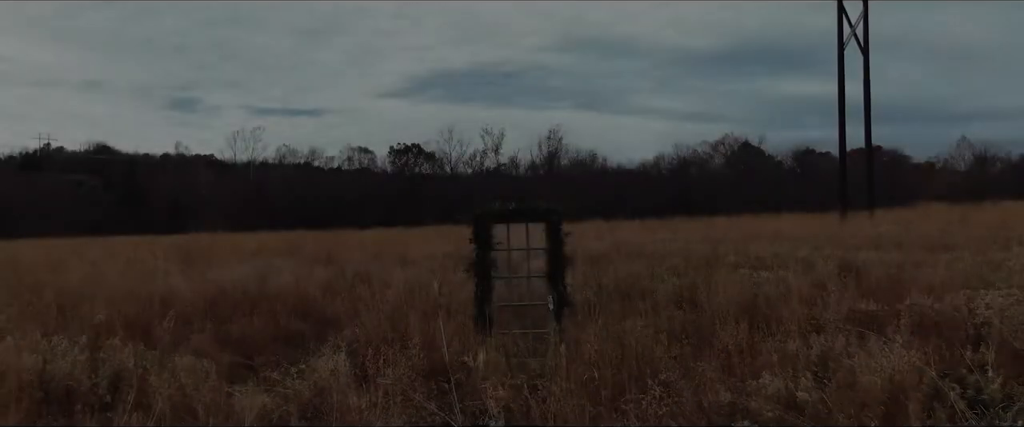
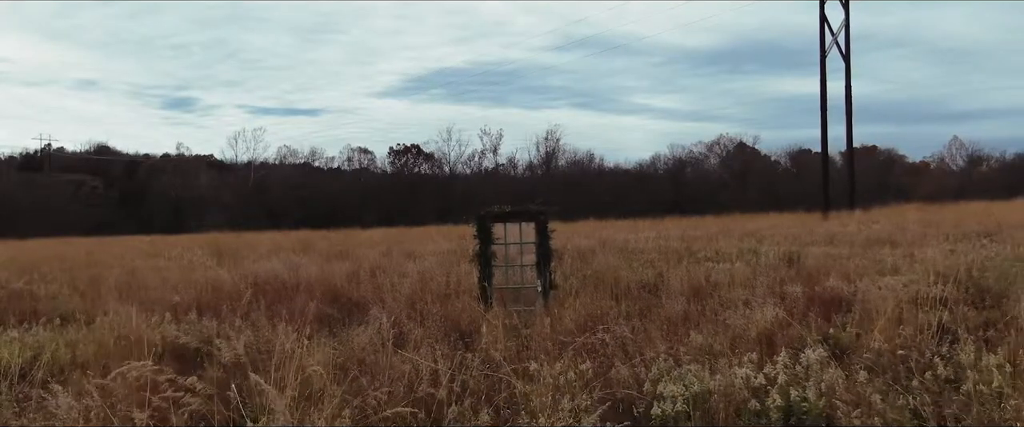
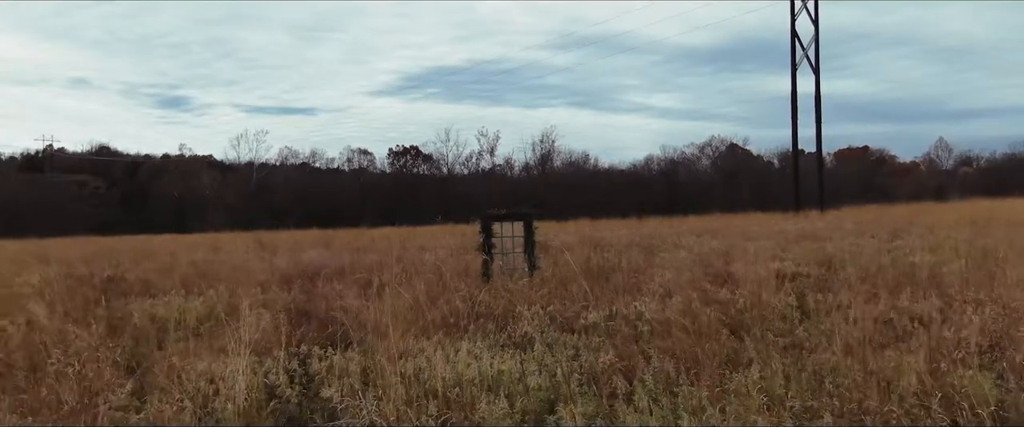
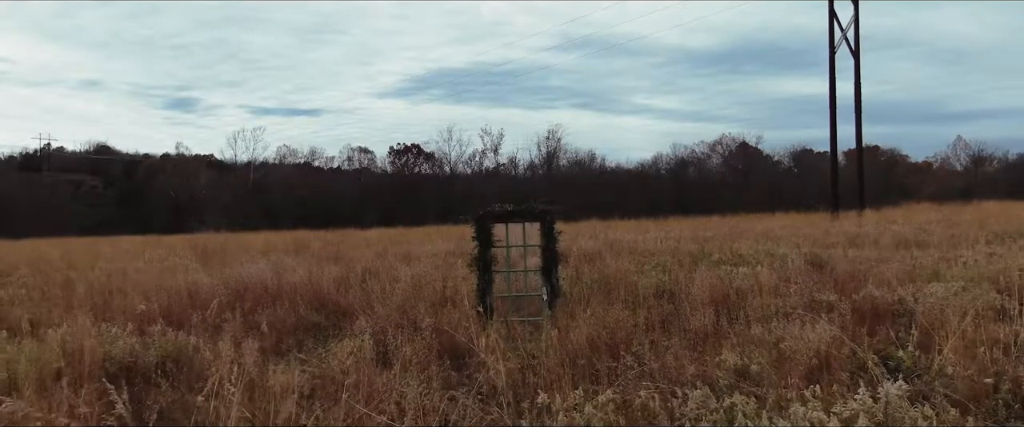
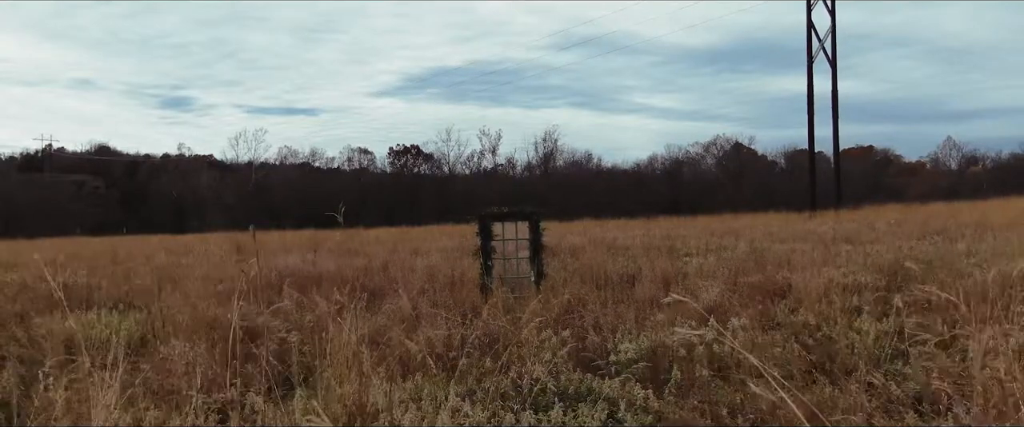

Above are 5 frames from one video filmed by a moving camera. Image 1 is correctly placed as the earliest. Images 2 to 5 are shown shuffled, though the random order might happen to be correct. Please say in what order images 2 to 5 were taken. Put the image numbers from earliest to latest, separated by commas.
4, 2, 5, 3
